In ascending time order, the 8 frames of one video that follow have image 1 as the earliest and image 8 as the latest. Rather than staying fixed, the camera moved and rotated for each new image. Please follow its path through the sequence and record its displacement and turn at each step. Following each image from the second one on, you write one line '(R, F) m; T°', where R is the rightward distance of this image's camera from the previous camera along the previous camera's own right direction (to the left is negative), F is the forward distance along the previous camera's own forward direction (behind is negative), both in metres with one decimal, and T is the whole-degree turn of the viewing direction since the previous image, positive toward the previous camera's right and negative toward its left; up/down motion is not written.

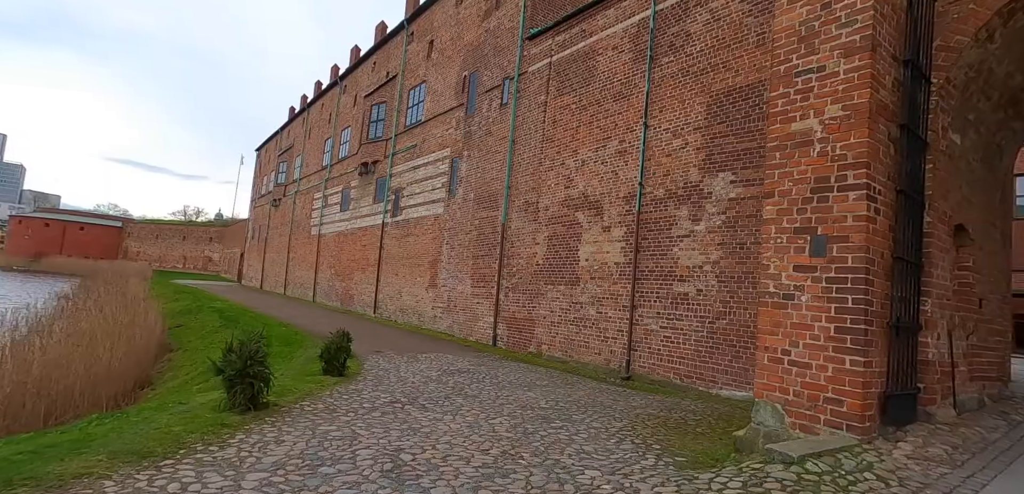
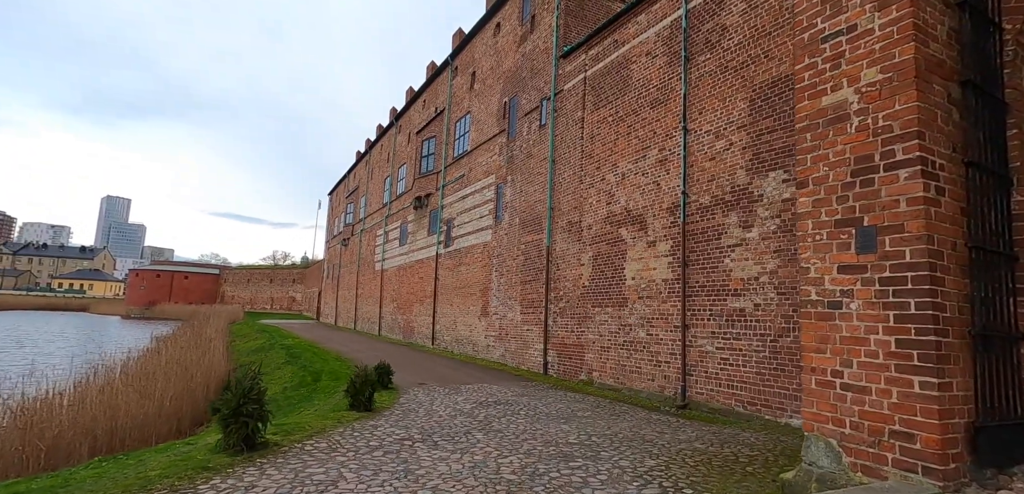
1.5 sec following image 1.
(+0.6, +0.4) m; -8°
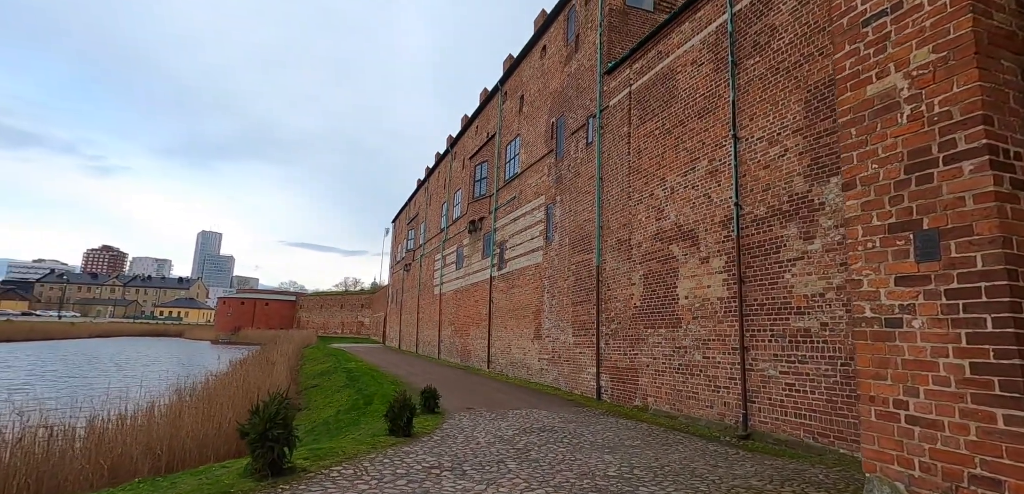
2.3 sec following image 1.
(+0.3, +0.2) m; -7°
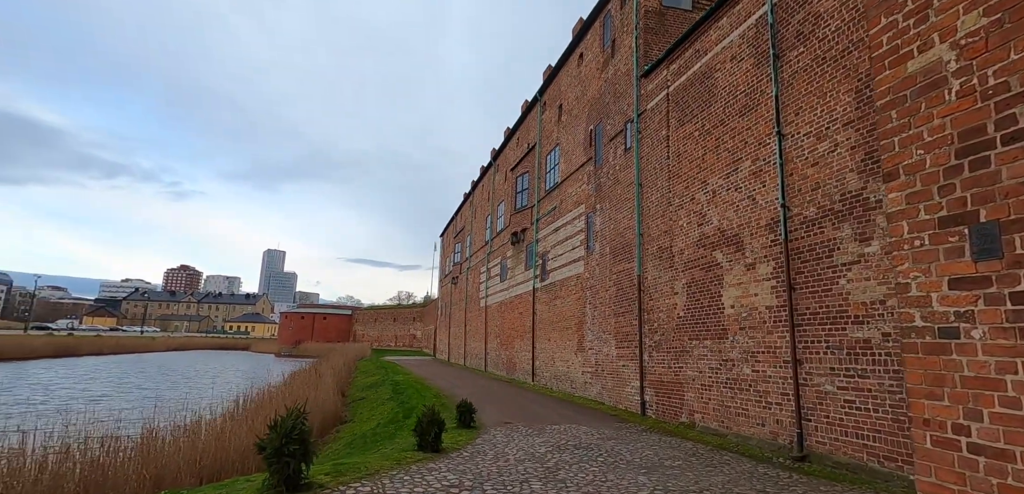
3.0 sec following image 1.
(+0.3, +0.2) m; -6°
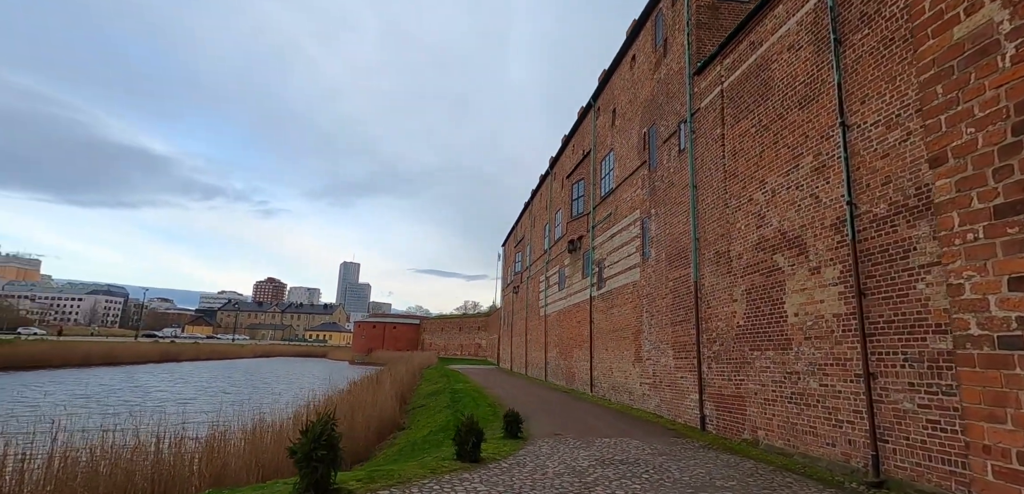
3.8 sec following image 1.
(+0.4, +0.1) m; -7°
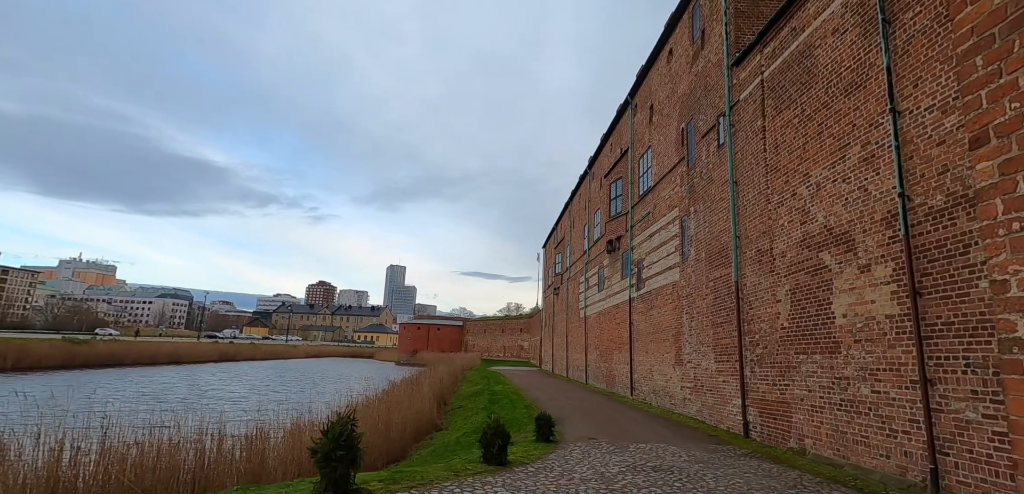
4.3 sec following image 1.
(+0.2, +0.1) m; -5°
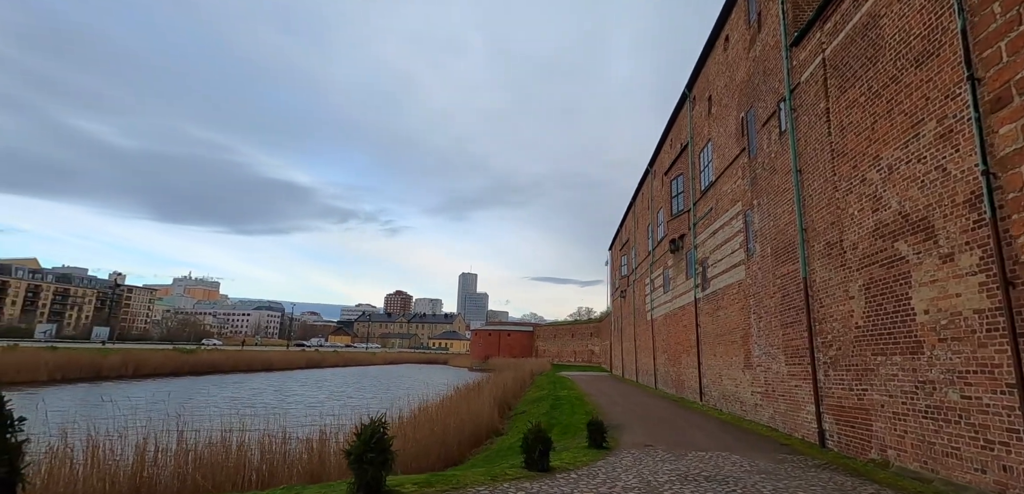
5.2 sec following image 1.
(+0.4, +0.1) m; -8°
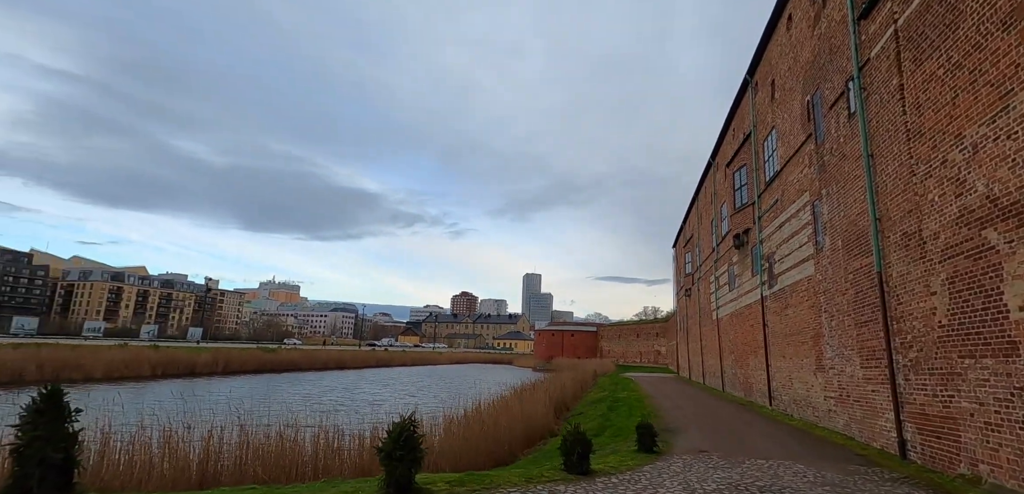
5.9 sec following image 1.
(+0.3, +0.1) m; -7°
